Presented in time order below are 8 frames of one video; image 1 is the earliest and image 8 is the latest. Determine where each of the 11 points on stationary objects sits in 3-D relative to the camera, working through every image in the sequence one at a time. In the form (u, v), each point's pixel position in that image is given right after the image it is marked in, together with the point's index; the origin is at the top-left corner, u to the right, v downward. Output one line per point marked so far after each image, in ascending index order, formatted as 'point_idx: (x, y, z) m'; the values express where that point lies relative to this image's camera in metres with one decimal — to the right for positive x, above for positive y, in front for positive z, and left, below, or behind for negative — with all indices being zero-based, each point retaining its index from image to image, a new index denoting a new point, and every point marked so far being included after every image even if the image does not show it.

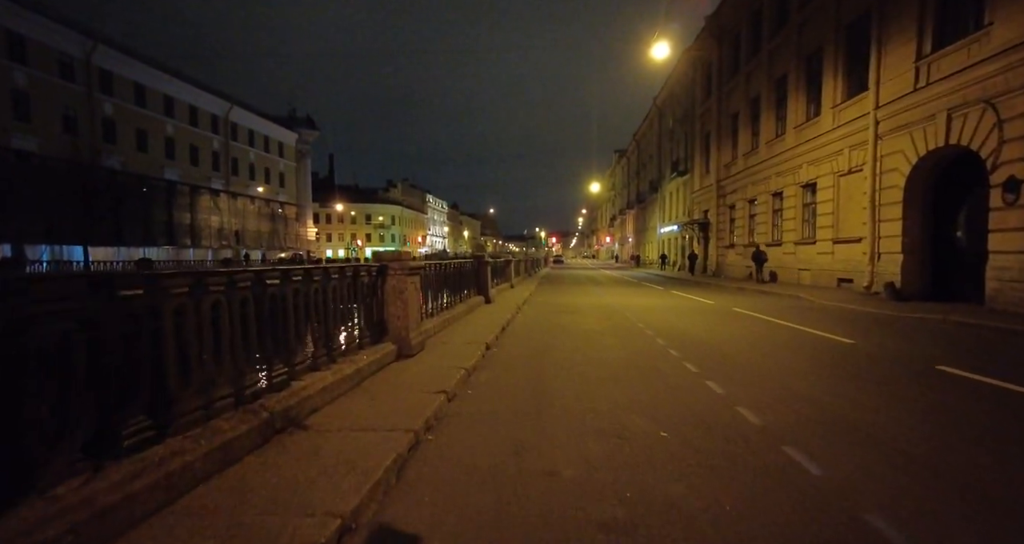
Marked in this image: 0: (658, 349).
0: (+3.0, -1.6, +10.8) m
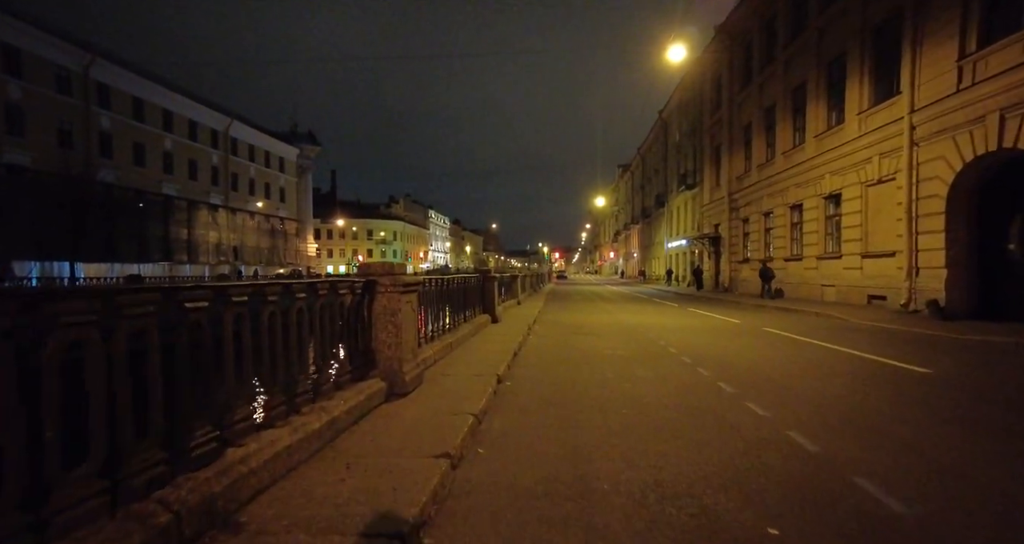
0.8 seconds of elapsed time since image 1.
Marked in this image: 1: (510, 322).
0: (+3.2, -1.9, +9.6) m
1: (0.0, -1.5, +15.5) m
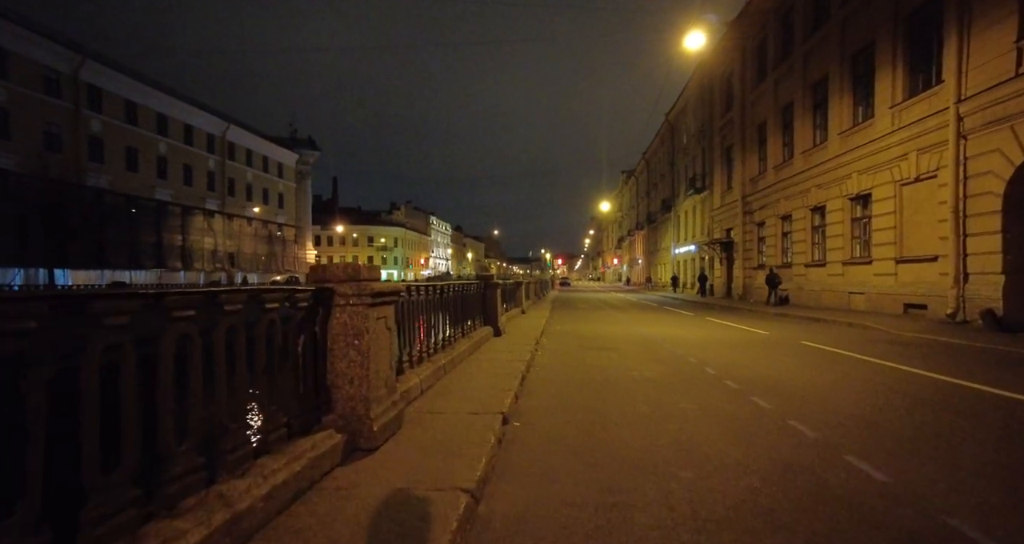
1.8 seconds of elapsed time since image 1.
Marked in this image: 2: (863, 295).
0: (+3.3, -2.0, +8.3) m
1: (+0.1, -1.7, +14.2) m
2: (+11.6, -0.8, +17.9) m
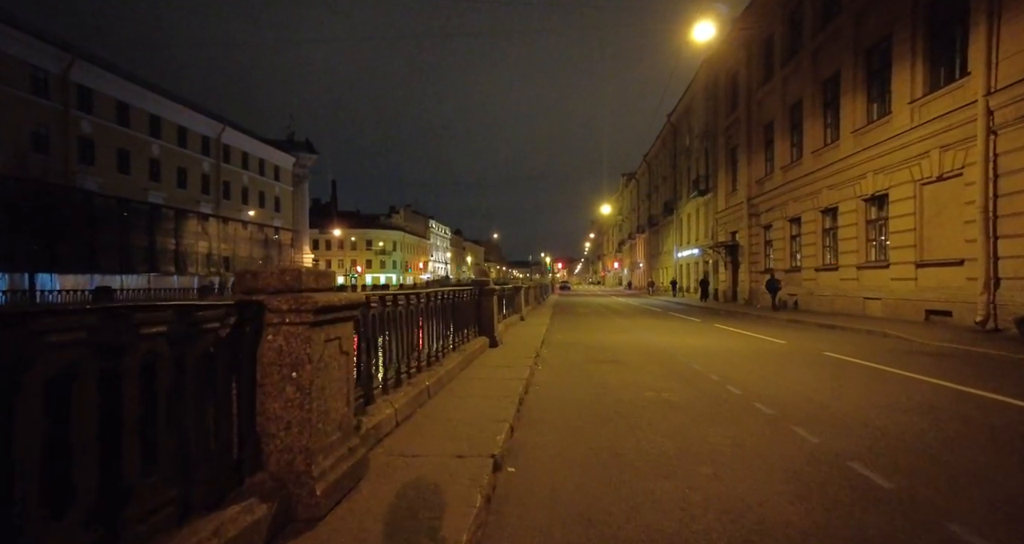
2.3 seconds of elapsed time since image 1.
0: (+3.3, -2.0, +7.5) m
1: (+0.1, -1.8, +13.4) m
2: (+11.6, -0.9, +17.1) m
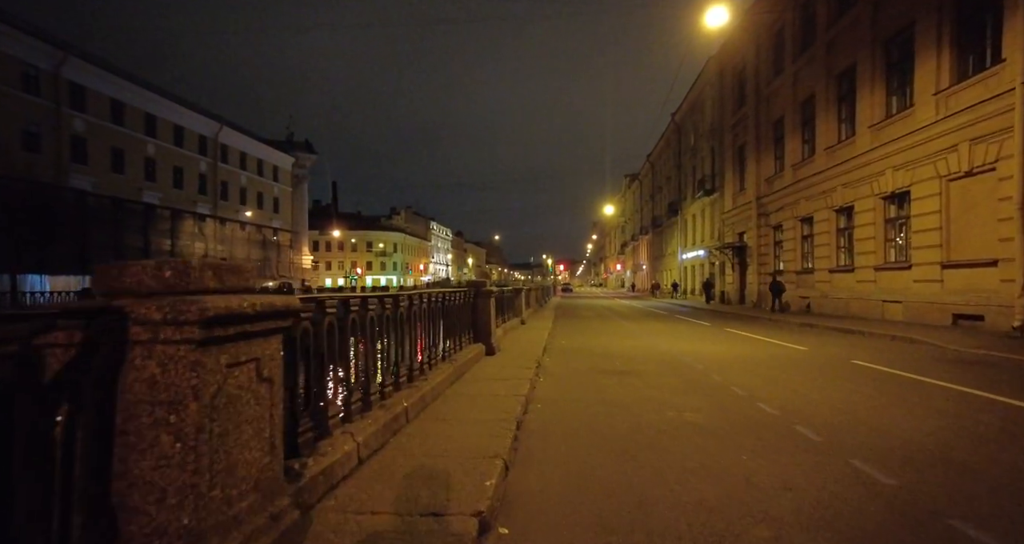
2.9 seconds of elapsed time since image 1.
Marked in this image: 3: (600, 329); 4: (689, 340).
0: (+3.3, -2.0, +6.6) m
1: (0.0, -1.8, +12.5) m
2: (+11.6, -1.0, +16.2) m
3: (+3.1, -2.0, +19.3) m
4: (+5.0, -1.9, +15.3) m
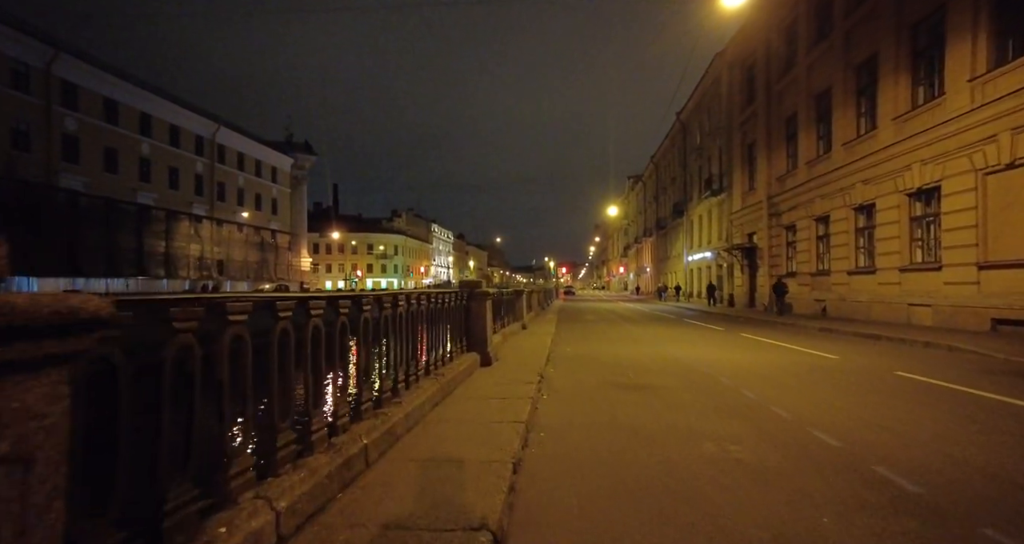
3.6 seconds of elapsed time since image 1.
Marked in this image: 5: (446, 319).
0: (+3.2, -2.0, +5.6) m
1: (+0.1, -1.9, +11.5) m
2: (+11.6, -1.0, +15.2) m
3: (+3.1, -2.1, +18.2) m
4: (+5.0, -2.0, +14.3) m
5: (-1.0, -0.8, +9.7) m
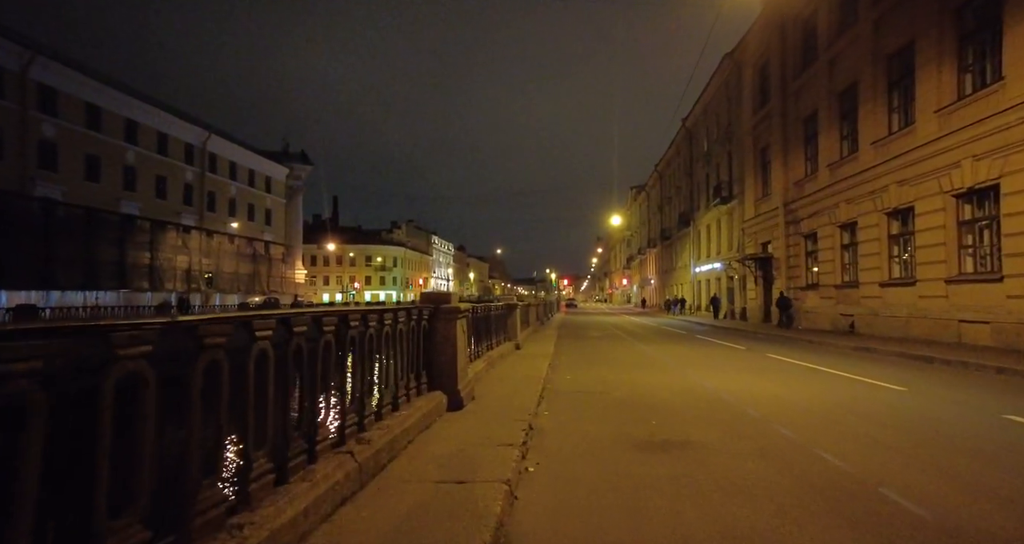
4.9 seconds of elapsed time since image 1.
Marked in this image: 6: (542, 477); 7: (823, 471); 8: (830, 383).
0: (+3.0, -2.1, +3.7) m
1: (-0.1, -2.0, +9.6) m
2: (+11.4, -1.3, +13.3) m
3: (+3.0, -2.4, +16.3) m
4: (+4.8, -2.2, +12.4) m
5: (-1.2, -0.9, +7.8) m
6: (+0.1, -2.2, +5.5) m
7: (+3.4, -2.2, +5.8) m
8: (+6.7, -2.2, +11.6) m
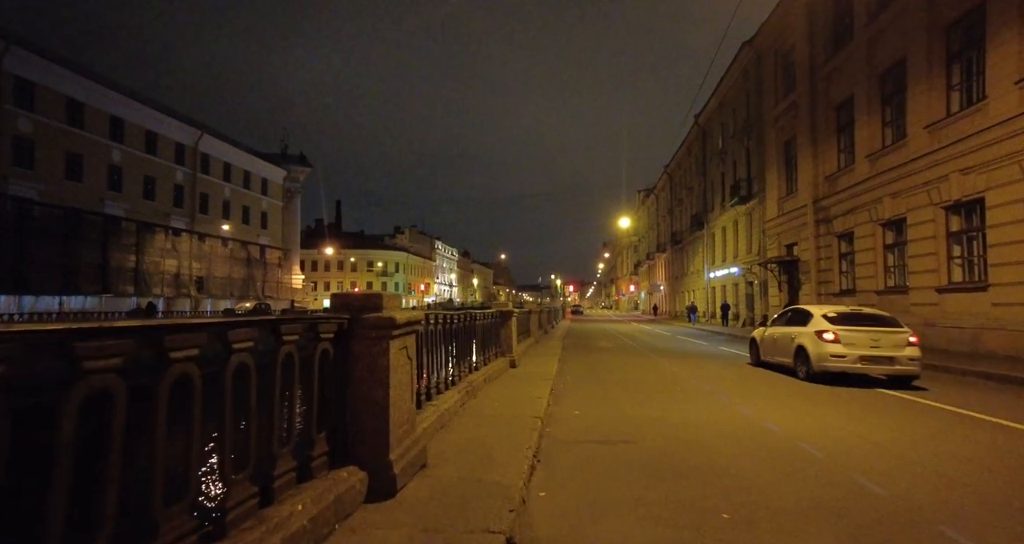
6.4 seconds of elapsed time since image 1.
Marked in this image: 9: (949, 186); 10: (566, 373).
0: (+2.8, -2.0, +1.4) m
1: (-0.3, -2.0, +7.4) m
2: (+11.3, -1.3, +10.9) m
3: (+2.9, -2.5, +14.0) m
4: (+4.7, -2.2, +10.1) m
5: (-1.4, -0.9, +5.6) m
6: (0.0, -2.1, +3.3) m
7: (+3.3, -2.1, +3.5) m
8: (+6.6, -2.2, +9.3) m
9: (+11.7, +2.3, +14.7) m
10: (+1.2, -2.4, +13.6) m
